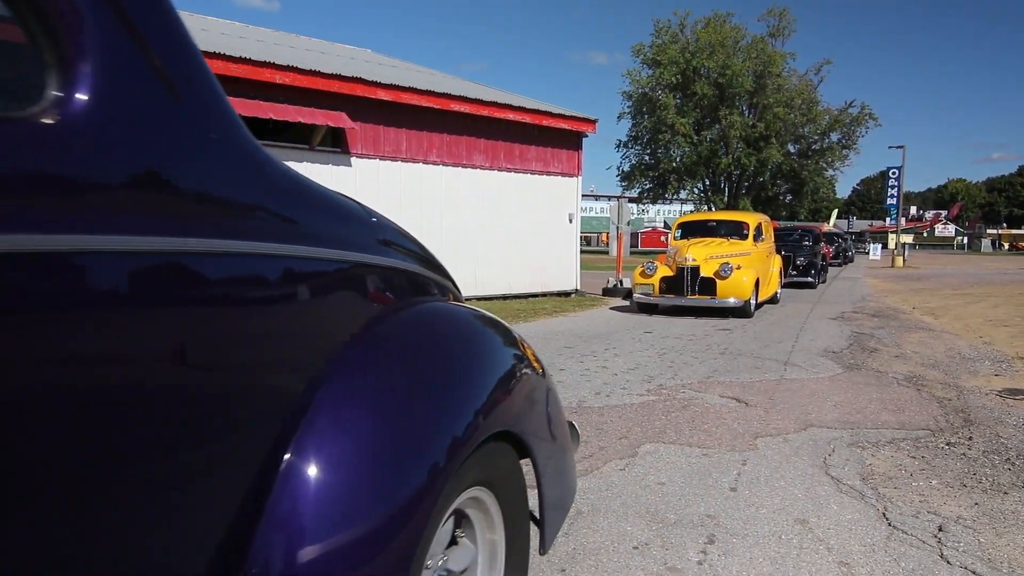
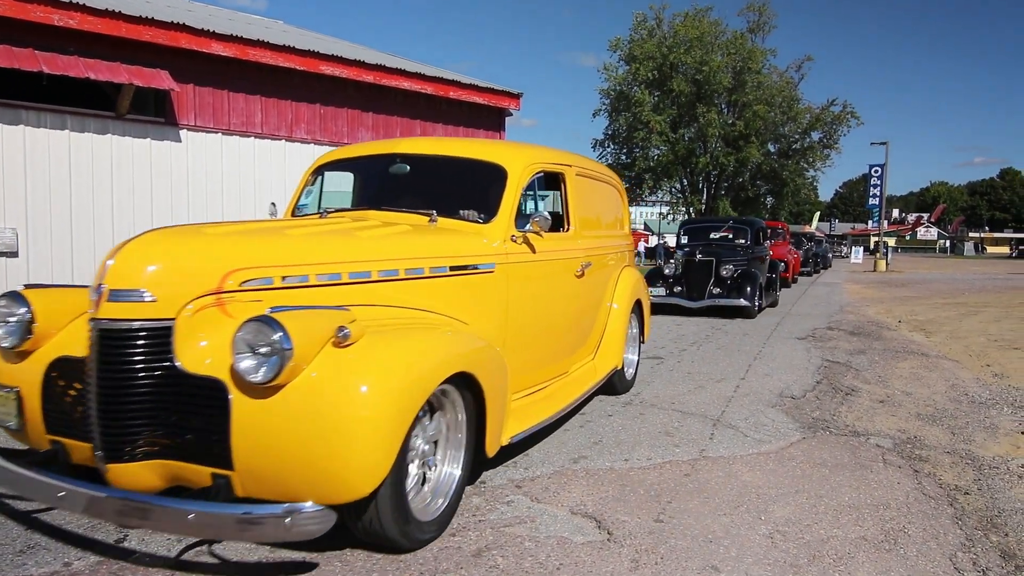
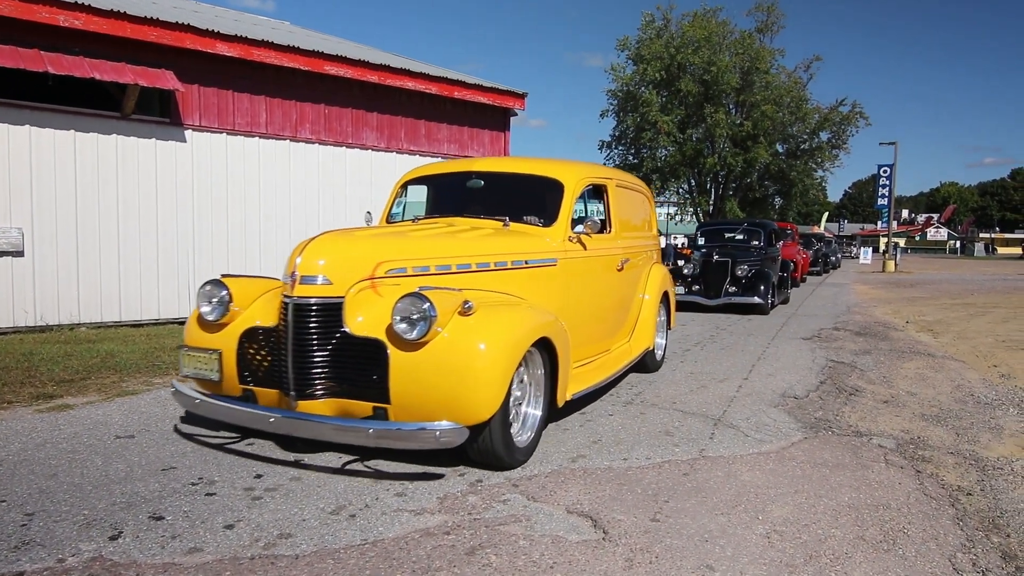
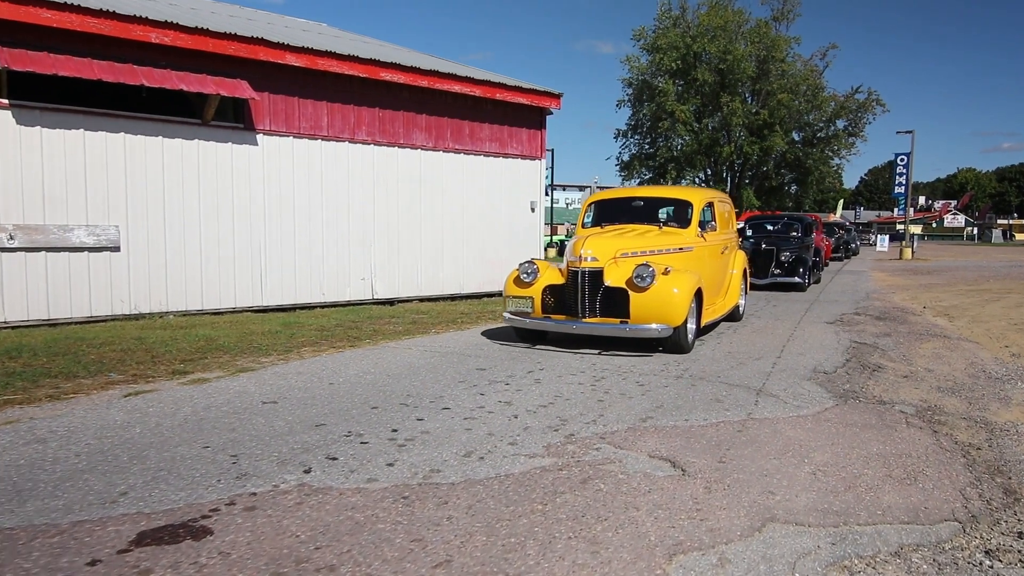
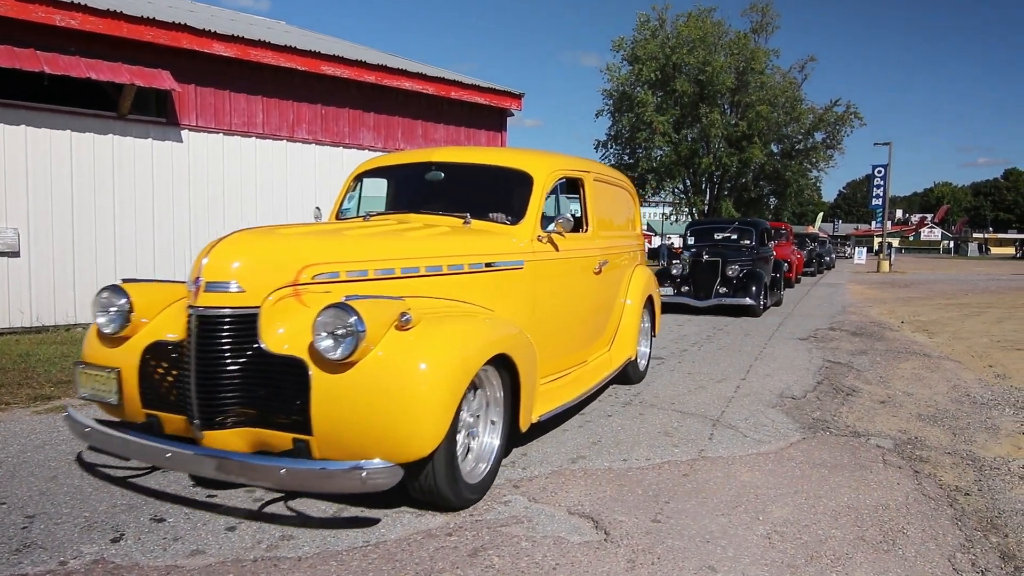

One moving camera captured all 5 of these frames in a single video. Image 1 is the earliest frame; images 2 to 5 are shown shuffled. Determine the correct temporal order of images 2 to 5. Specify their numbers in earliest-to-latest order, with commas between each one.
4, 3, 5, 2
